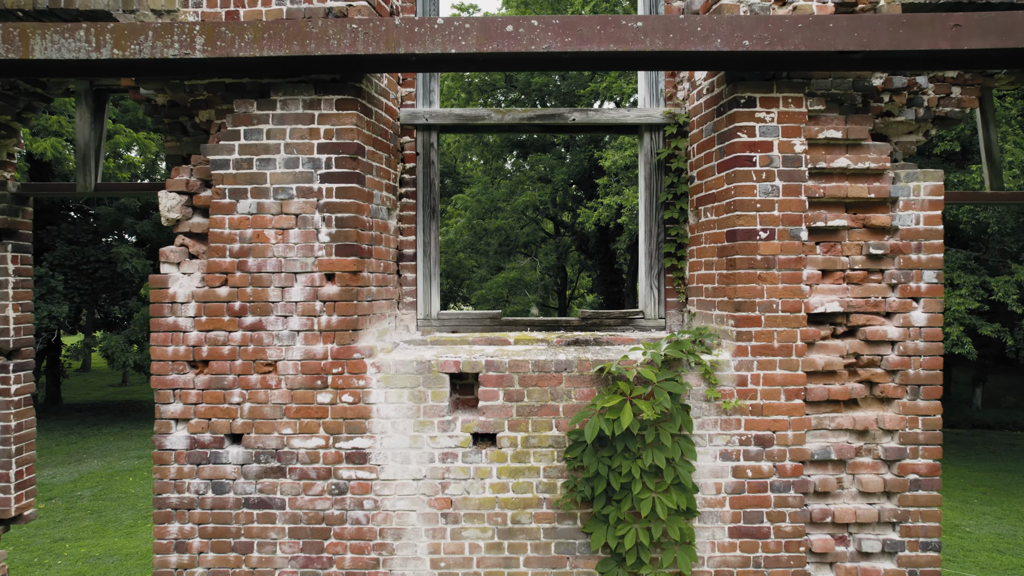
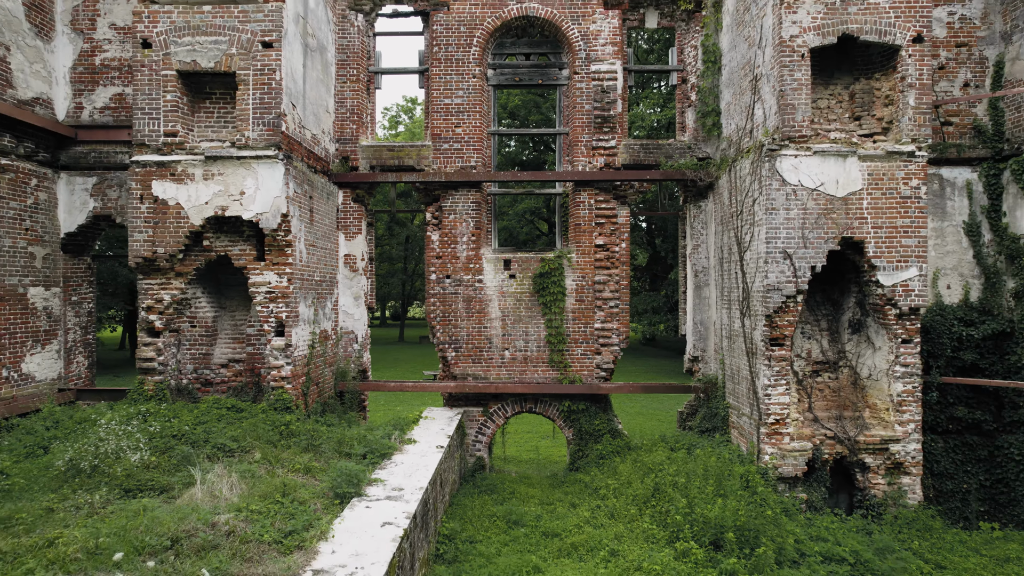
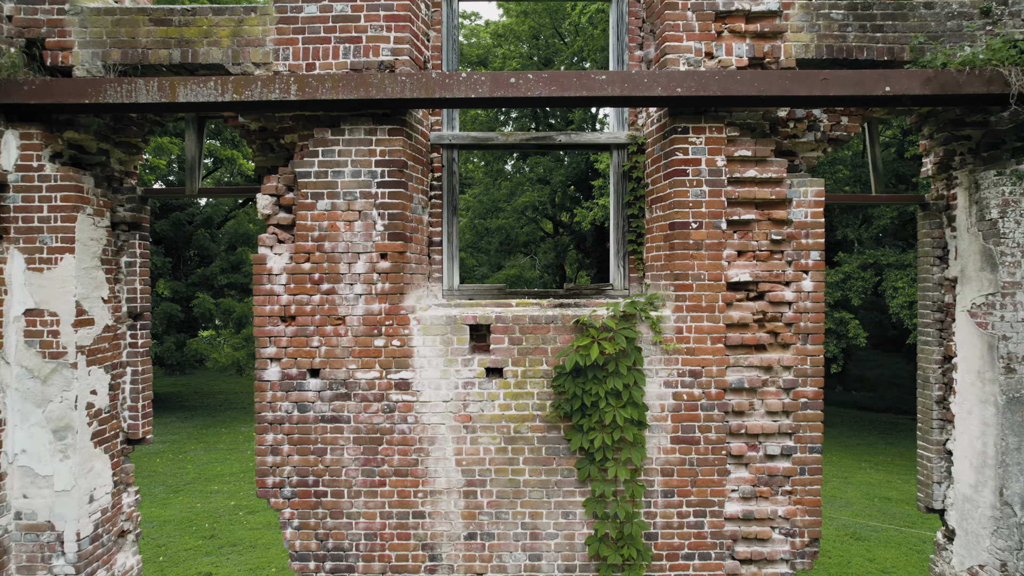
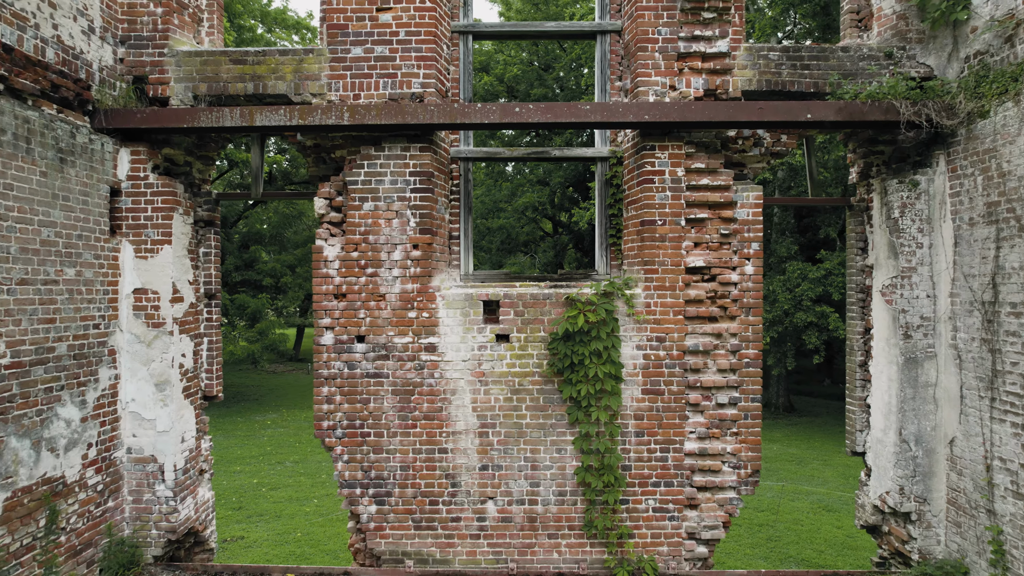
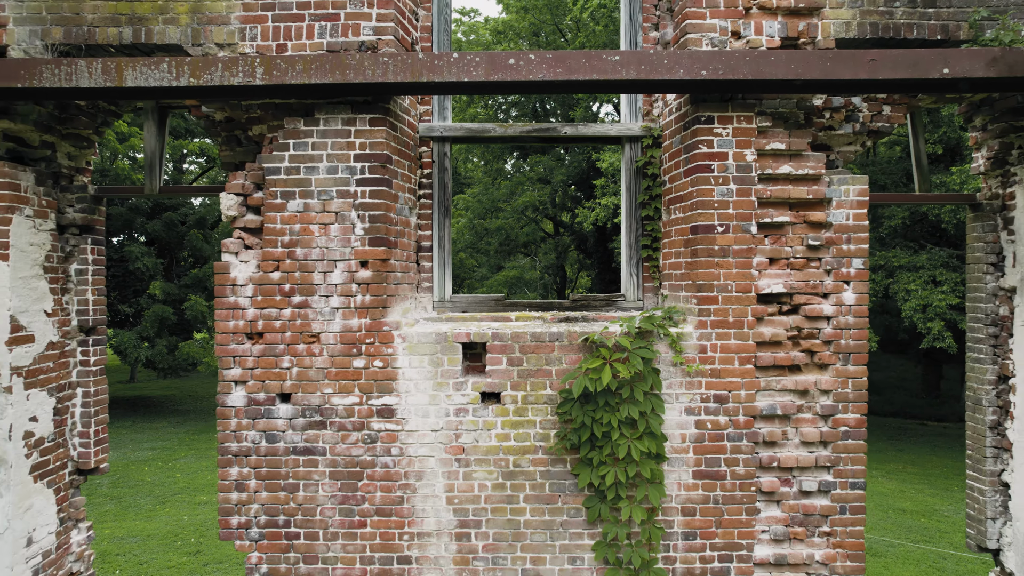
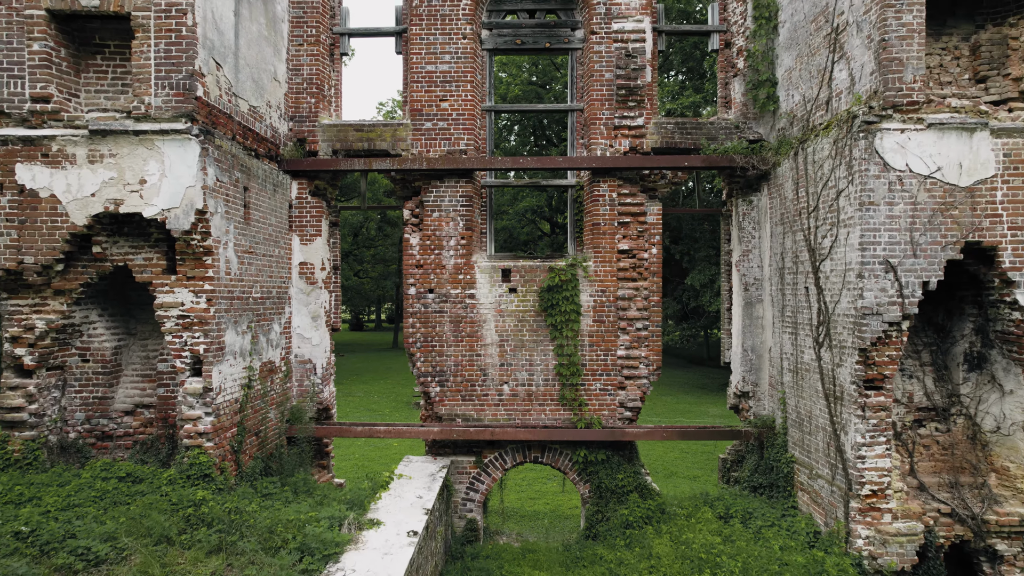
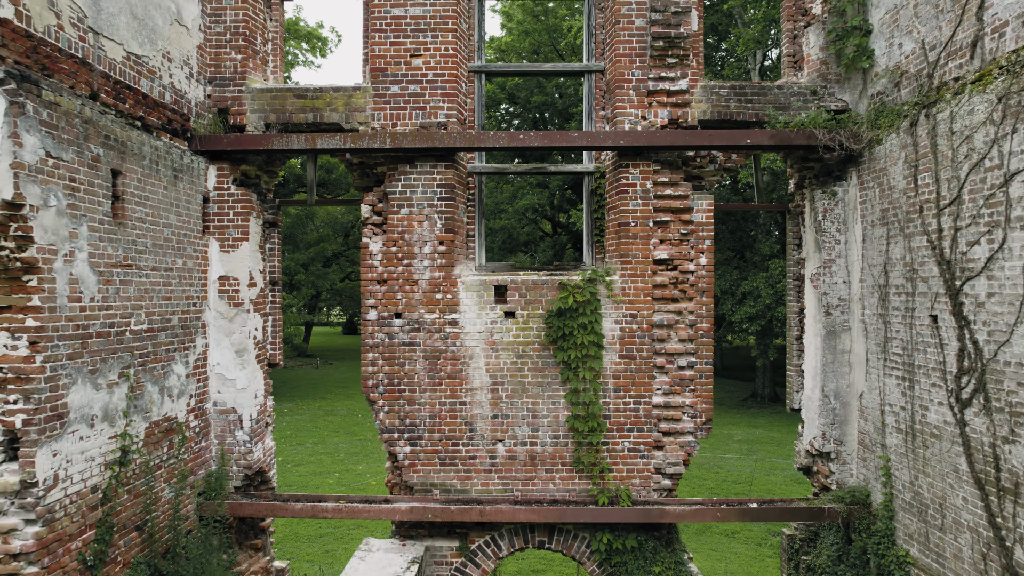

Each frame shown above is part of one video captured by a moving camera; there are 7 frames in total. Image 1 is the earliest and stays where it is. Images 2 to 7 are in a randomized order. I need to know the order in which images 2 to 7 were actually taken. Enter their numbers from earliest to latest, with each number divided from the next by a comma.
5, 3, 4, 7, 6, 2
